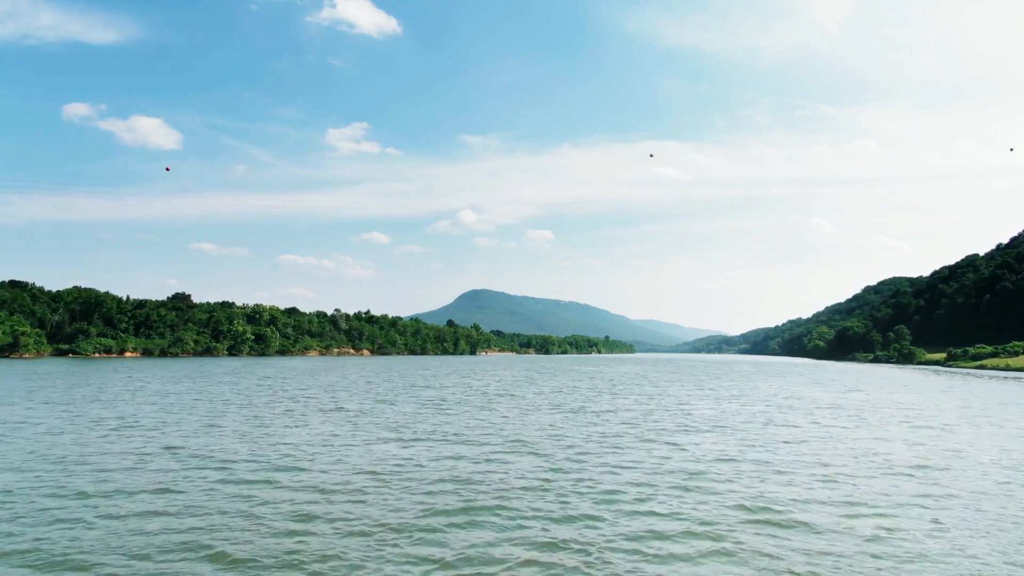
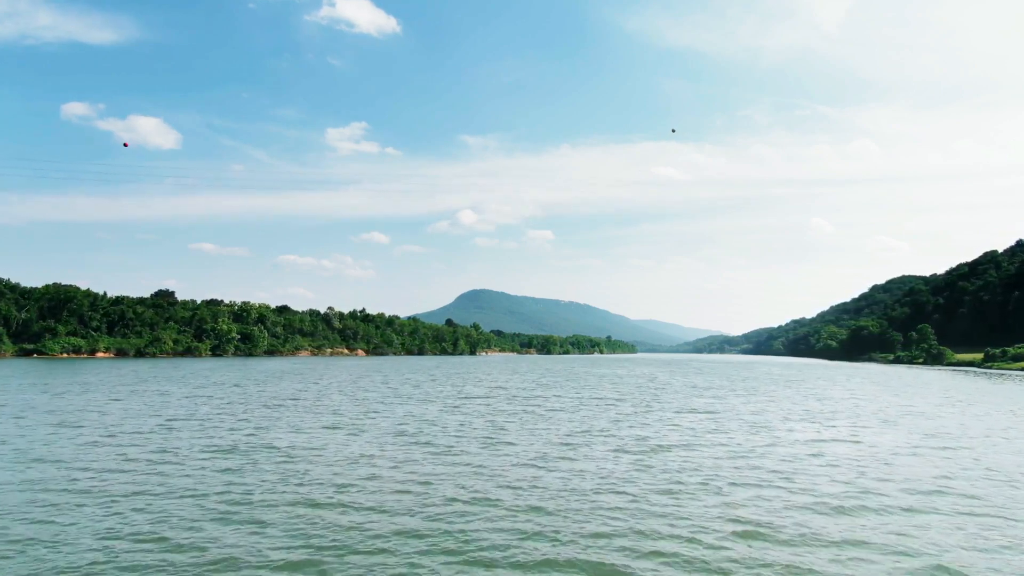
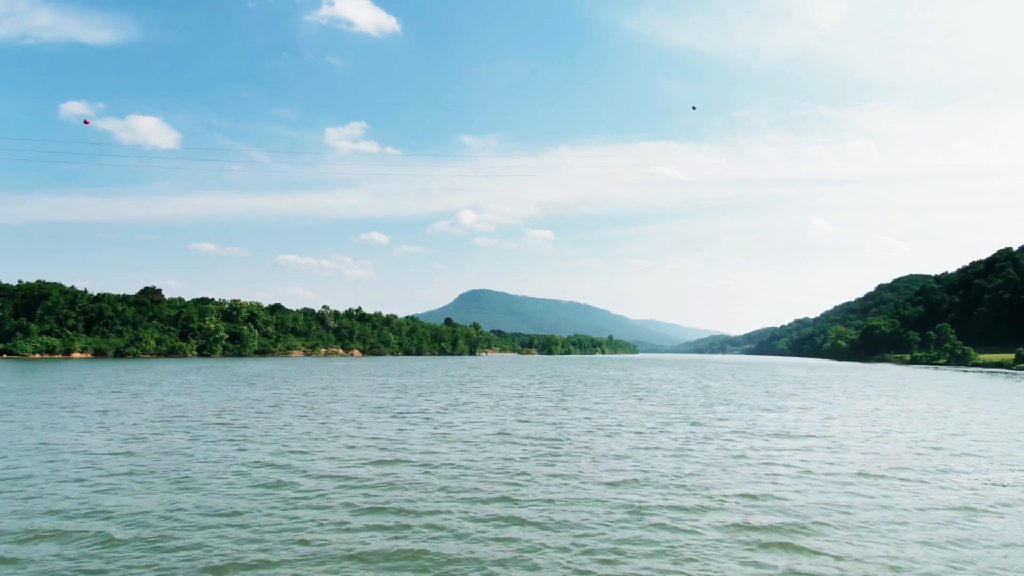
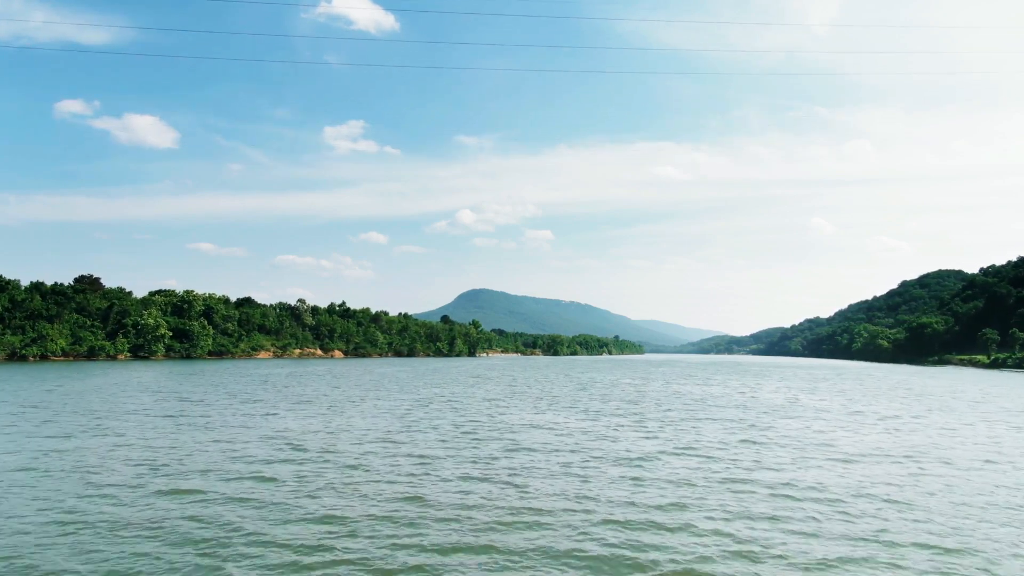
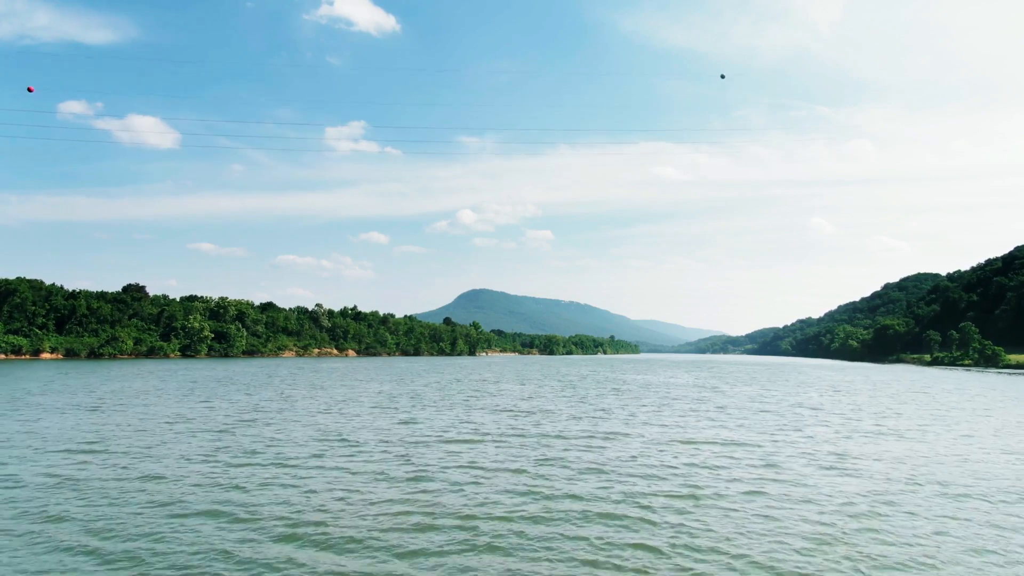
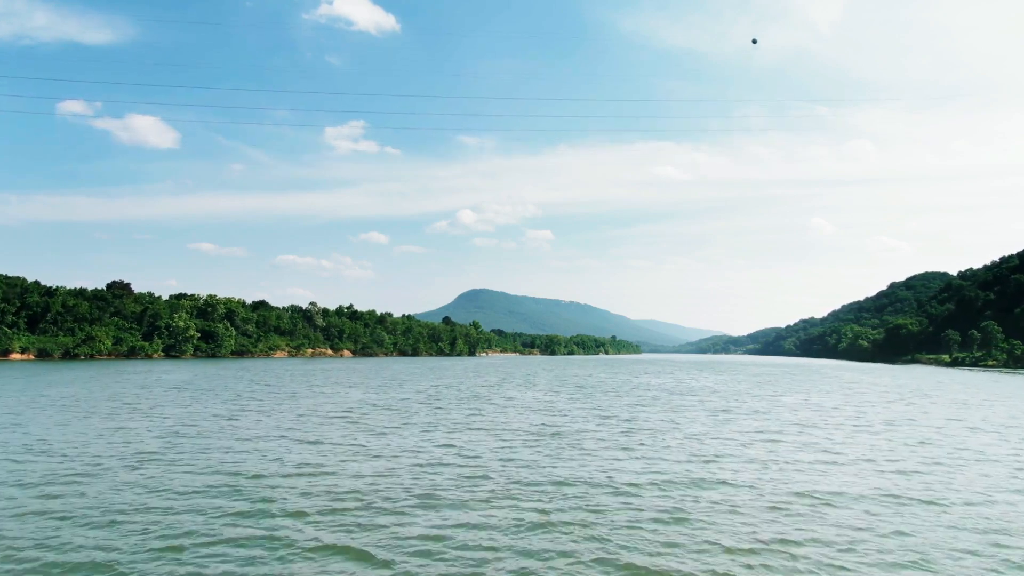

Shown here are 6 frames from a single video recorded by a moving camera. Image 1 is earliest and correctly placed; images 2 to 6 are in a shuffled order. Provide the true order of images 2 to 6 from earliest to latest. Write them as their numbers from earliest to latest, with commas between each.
2, 3, 5, 6, 4
